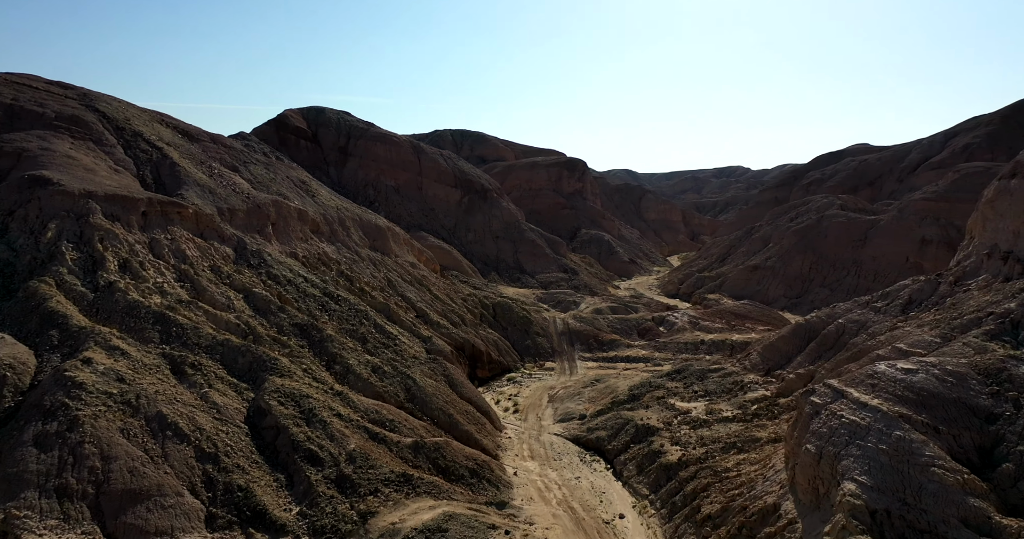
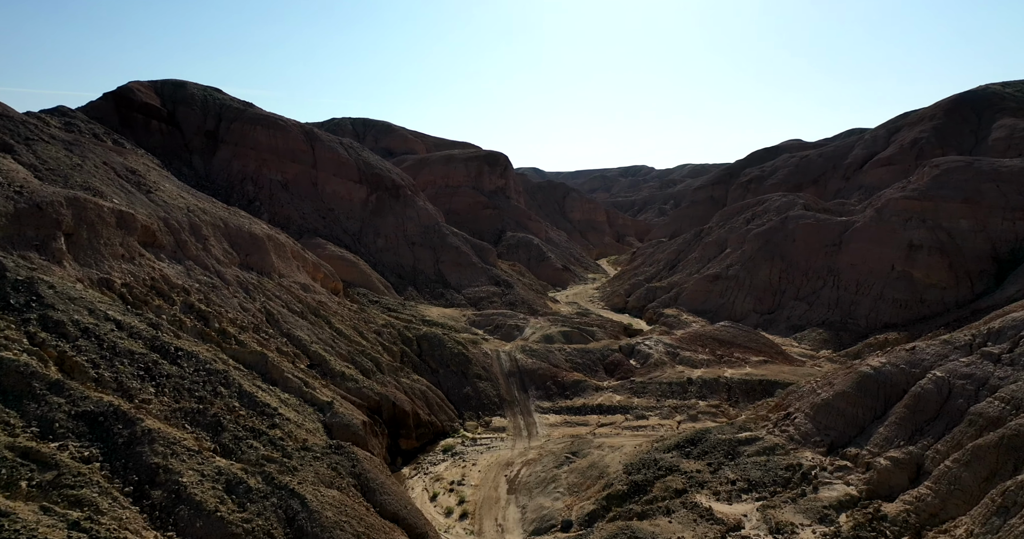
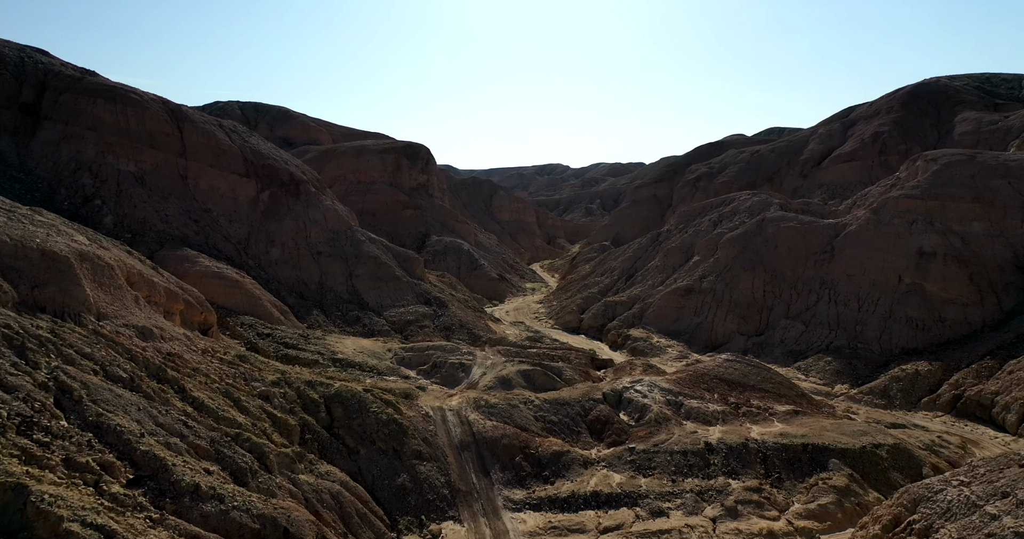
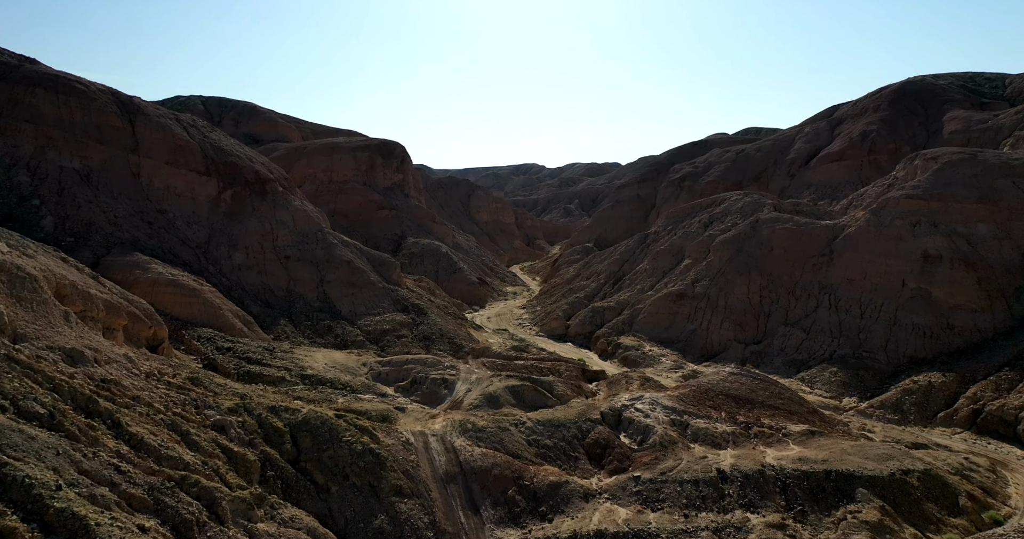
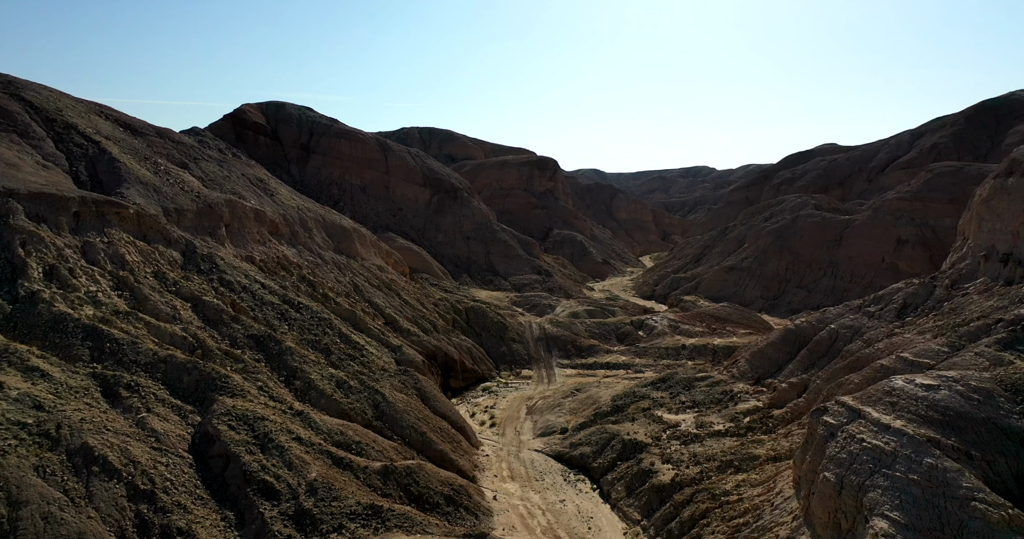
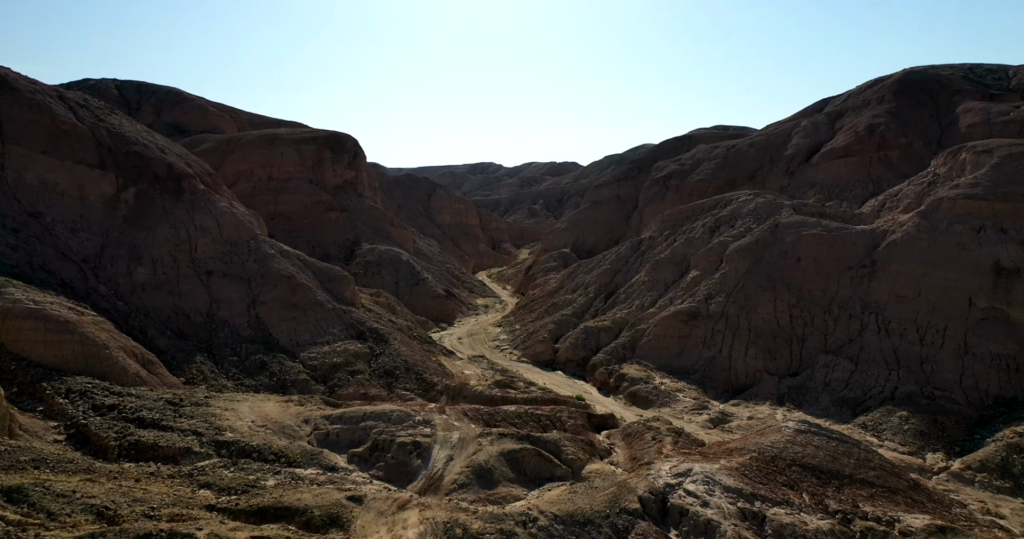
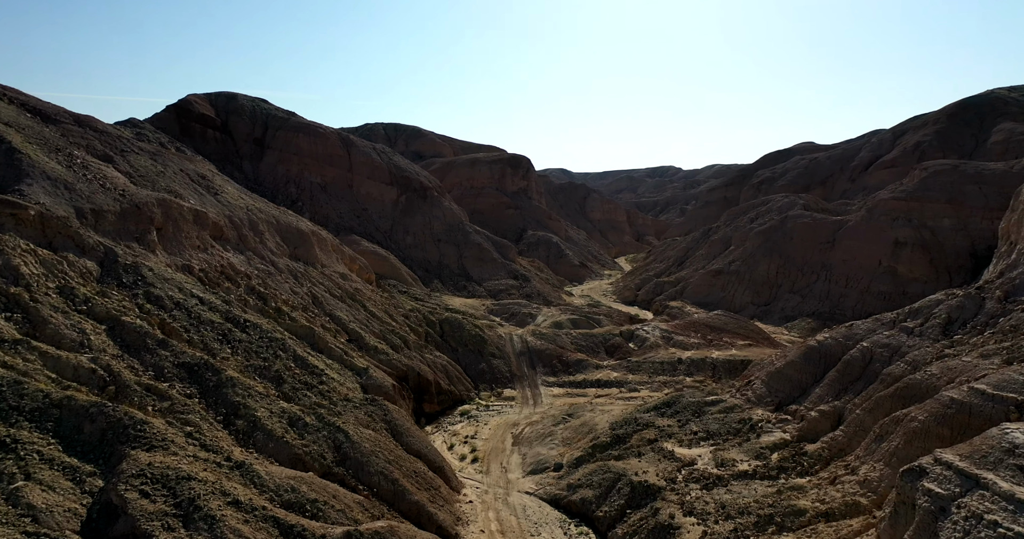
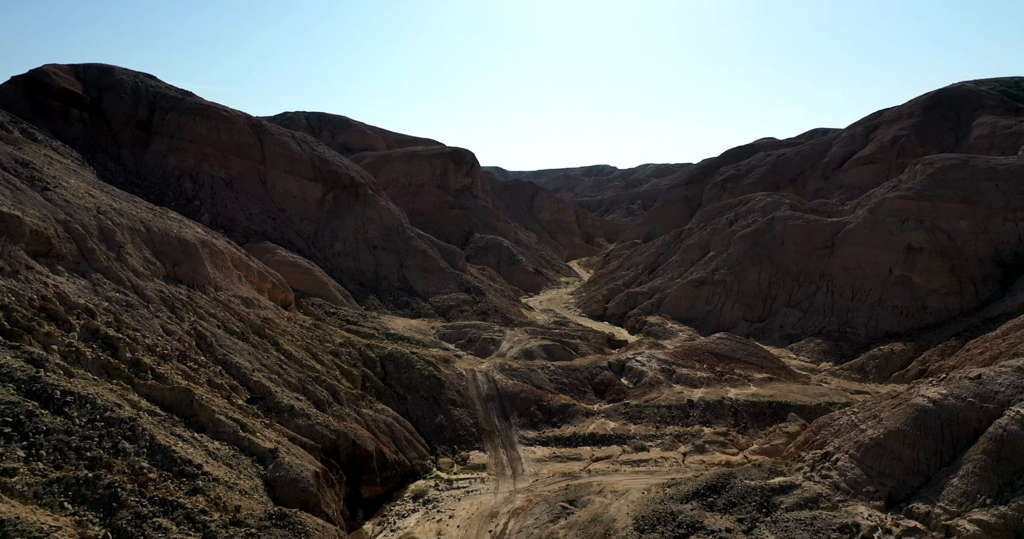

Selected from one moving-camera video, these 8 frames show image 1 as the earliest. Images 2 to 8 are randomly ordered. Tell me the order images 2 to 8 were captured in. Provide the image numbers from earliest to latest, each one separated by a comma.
5, 7, 2, 8, 3, 4, 6
